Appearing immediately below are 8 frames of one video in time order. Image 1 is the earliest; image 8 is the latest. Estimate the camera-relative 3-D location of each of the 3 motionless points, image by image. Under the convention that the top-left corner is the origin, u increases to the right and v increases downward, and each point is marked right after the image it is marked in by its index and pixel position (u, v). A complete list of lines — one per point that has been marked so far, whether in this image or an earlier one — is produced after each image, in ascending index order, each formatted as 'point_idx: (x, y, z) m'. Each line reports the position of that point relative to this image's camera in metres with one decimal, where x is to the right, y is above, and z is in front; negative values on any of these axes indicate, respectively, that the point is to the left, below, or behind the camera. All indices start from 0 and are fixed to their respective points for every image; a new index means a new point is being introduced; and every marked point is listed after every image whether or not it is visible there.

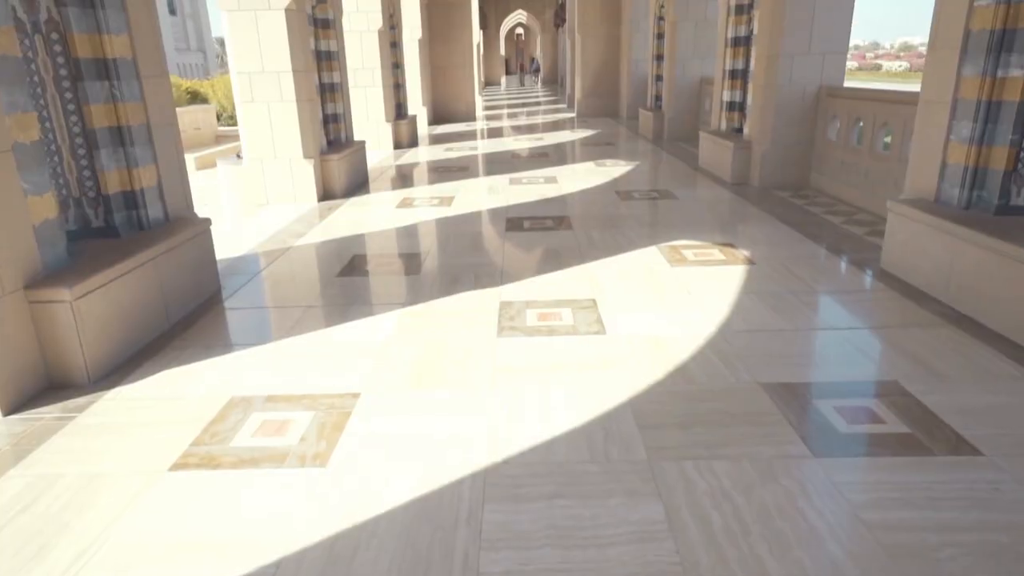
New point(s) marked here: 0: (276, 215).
0: (-2.0, +0.6, +5.8) m
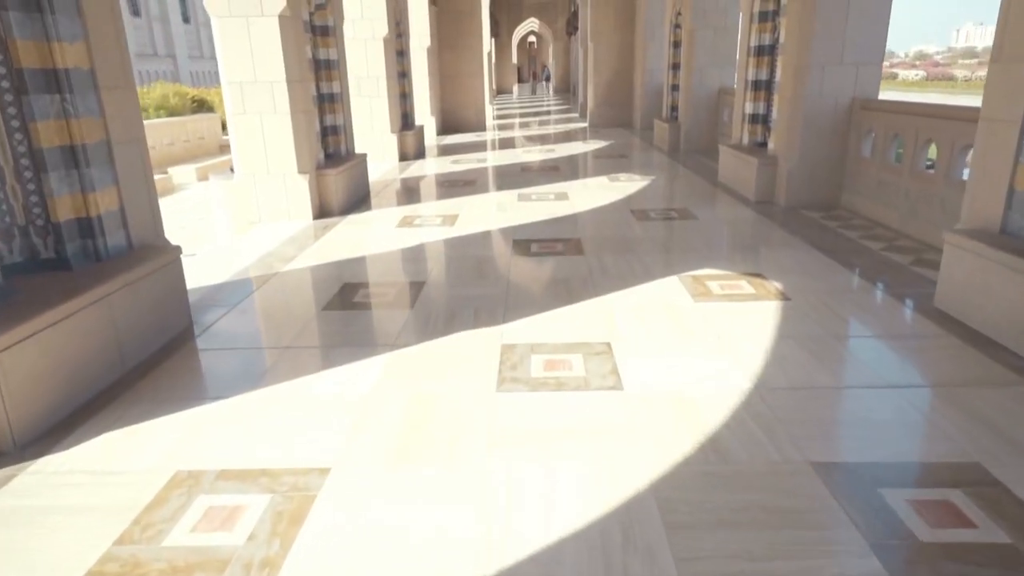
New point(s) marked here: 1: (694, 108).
0: (-2.0, +0.4, +5.4) m
1: (+2.5, +2.5, +9.1) m
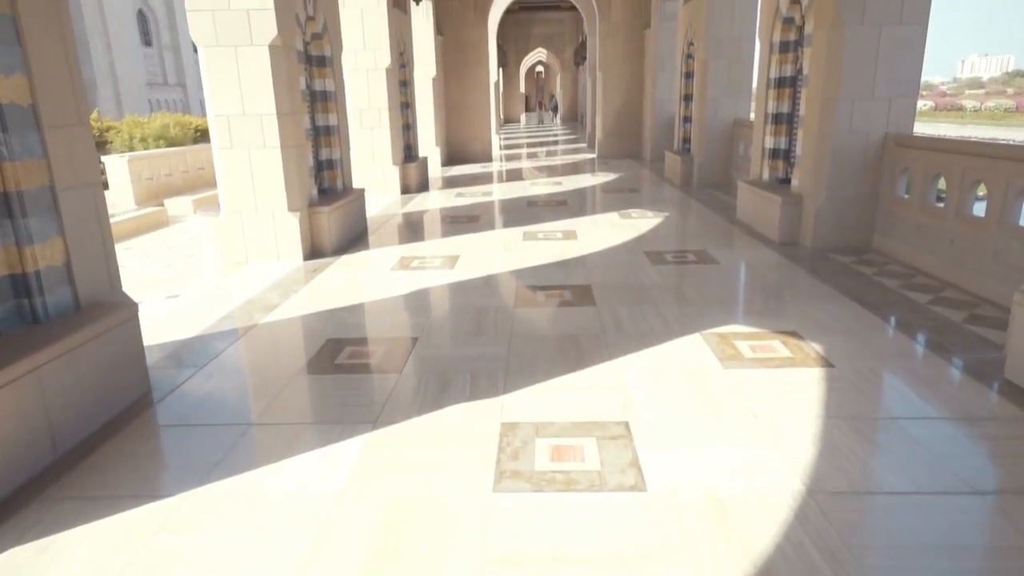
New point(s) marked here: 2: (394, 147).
0: (-1.9, +0.1, +5.0) m
1: (+2.6, +1.9, +8.7) m
2: (-1.6, +1.9, +9.1) m
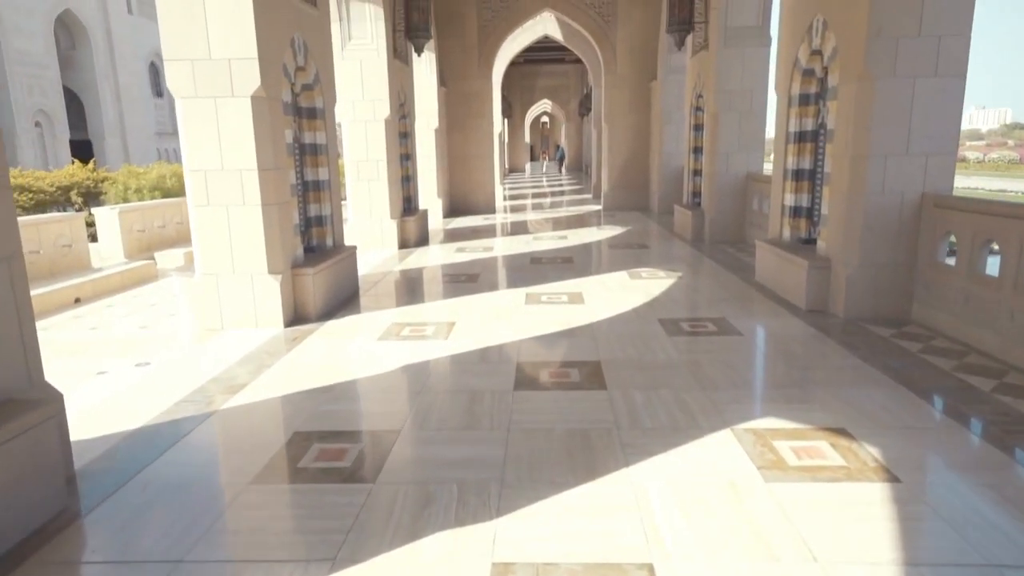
0: (-1.9, -0.4, +4.6) m
1: (+2.6, +1.2, +8.3) m
2: (-1.6, +1.2, +8.7) m
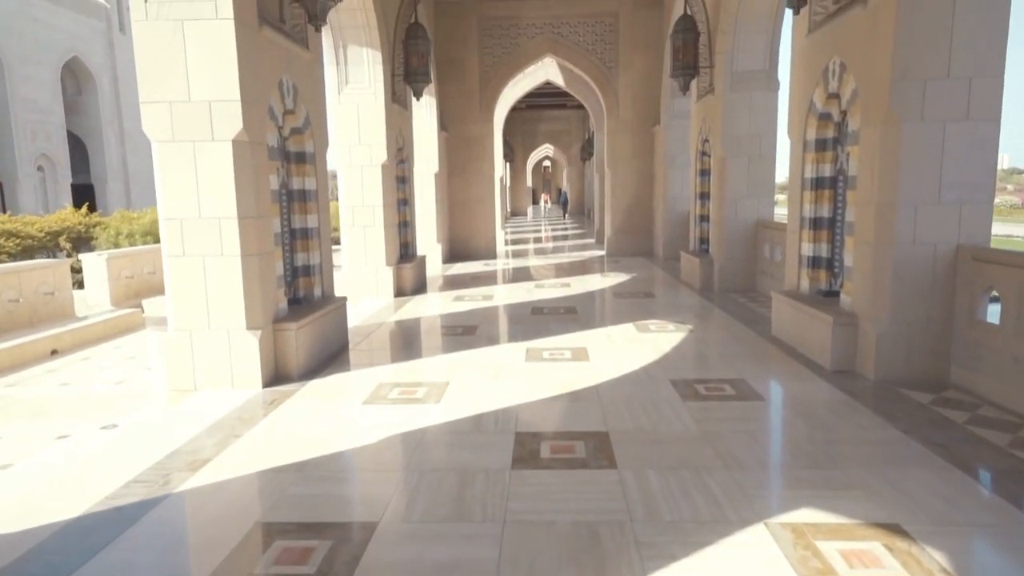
0: (-2.0, -0.8, +4.2) m
1: (+2.6, +0.6, +8.0) m
2: (-1.6, +0.5, +8.4) m
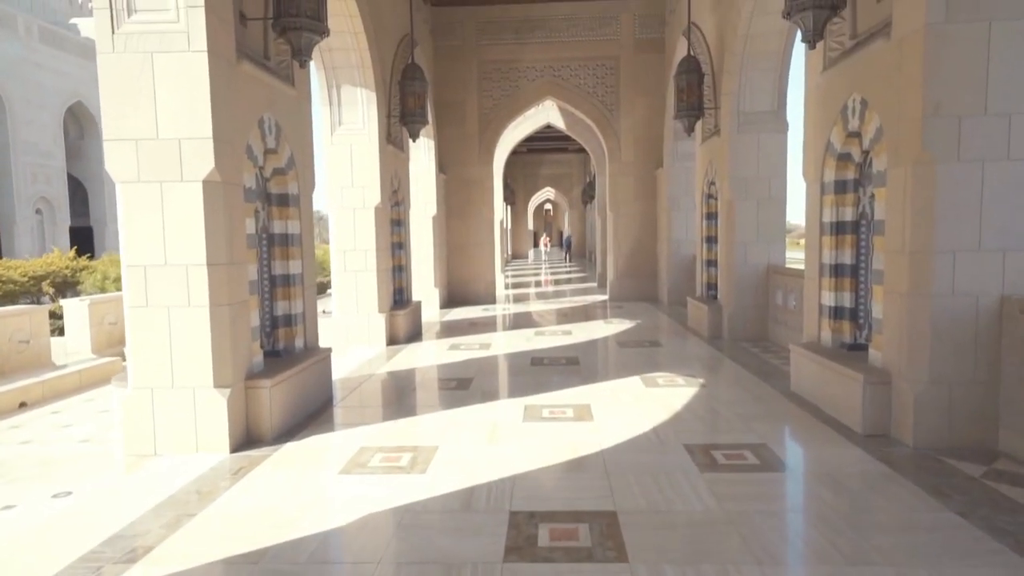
0: (-2.0, -1.1, +3.7) m
1: (+2.6, 0.0, +7.6) m
2: (-1.6, -0.1, +8.0) m
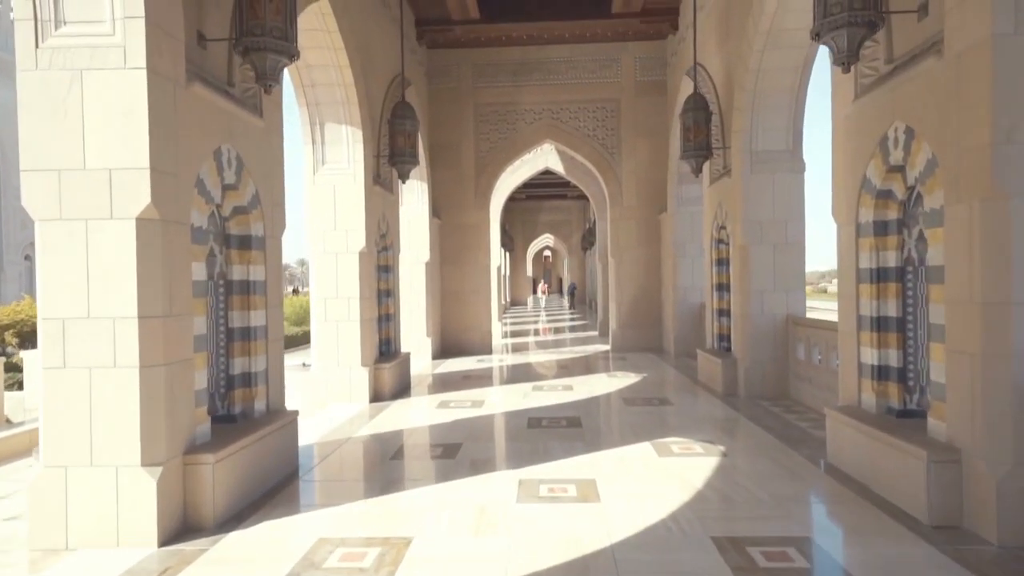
0: (-2.0, -1.3, +3.0) m
1: (+2.5, -0.5, +7.0) m
2: (-1.6, -0.6, +7.4) m
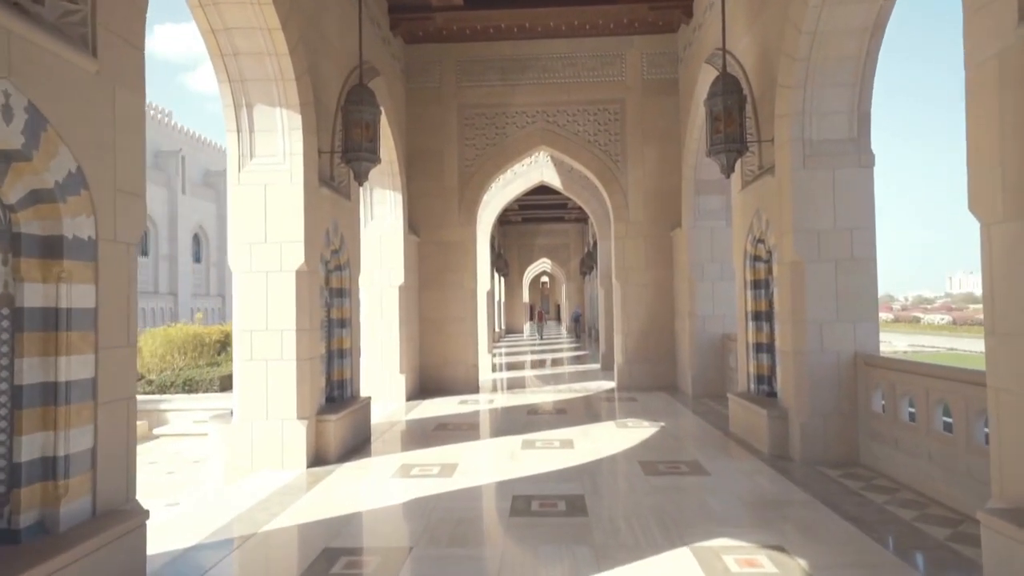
0: (-2.2, -1.4, +1.3) m
1: (+2.4, -0.8, +5.3) m
2: (-1.8, -0.9, +5.7) m
